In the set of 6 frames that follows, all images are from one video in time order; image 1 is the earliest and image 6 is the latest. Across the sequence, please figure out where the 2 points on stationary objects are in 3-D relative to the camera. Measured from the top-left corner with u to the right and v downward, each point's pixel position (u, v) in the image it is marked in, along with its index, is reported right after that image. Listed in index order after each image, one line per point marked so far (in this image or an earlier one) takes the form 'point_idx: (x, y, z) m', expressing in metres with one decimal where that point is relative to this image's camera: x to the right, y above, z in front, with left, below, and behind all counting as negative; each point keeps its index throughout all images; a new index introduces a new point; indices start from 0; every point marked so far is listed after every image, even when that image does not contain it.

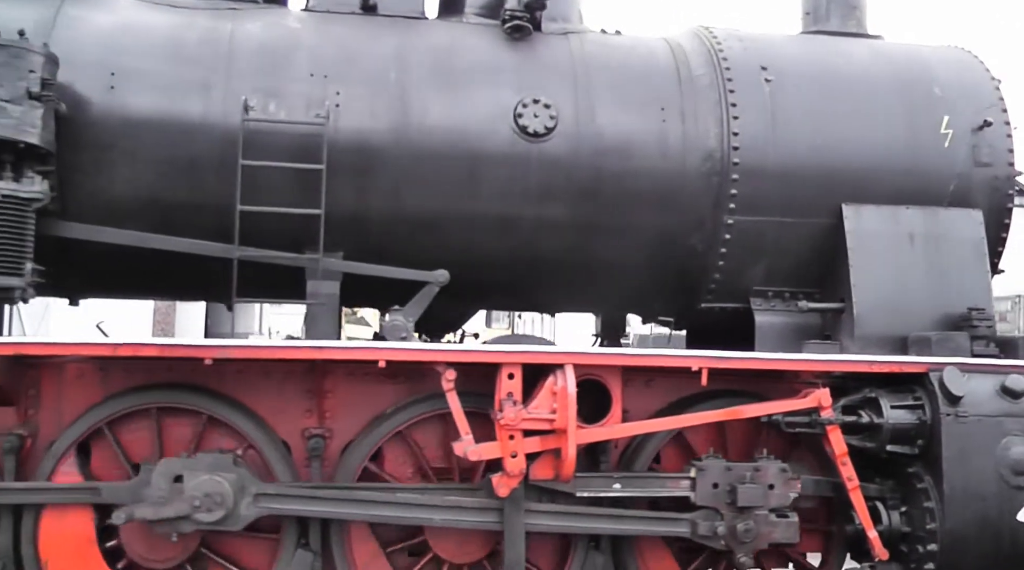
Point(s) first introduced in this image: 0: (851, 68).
0: (+1.9, +1.1, +5.0) m
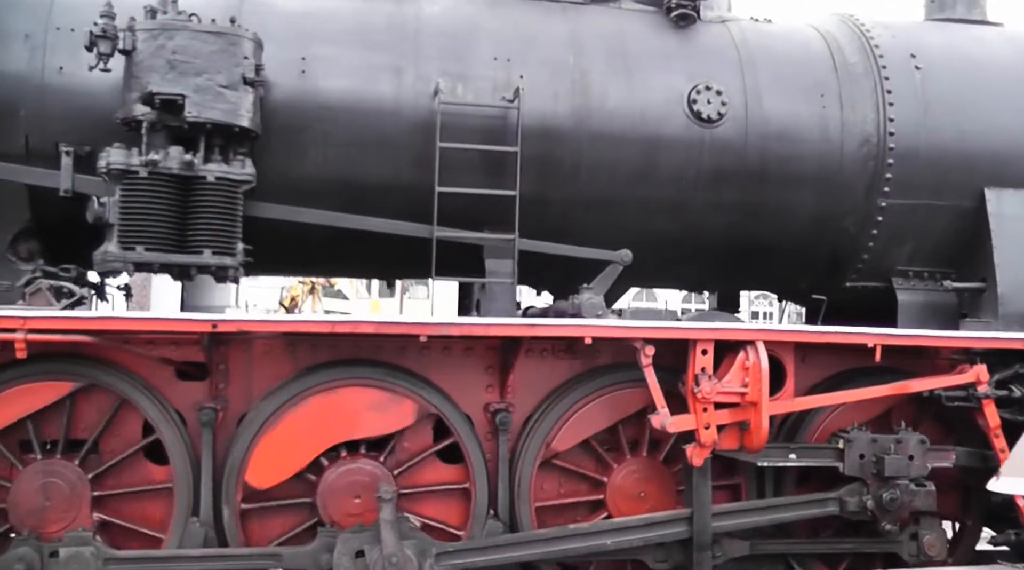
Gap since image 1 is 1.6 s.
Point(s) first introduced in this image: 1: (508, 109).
0: (+2.6, +1.3, +5.1) m
1: (0.0, +0.8, +4.3) m
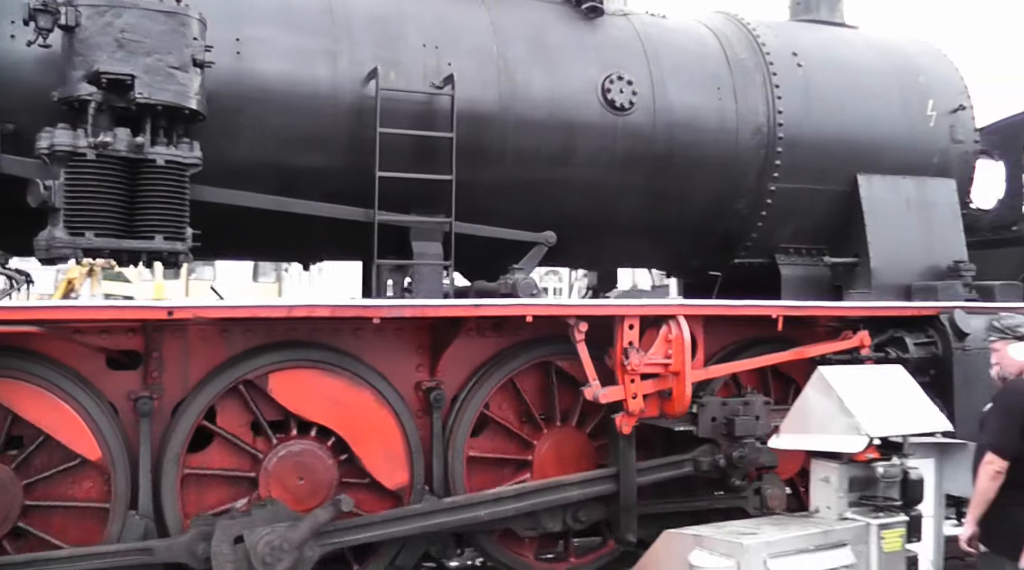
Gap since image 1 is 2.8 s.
0: (+2.1, +1.4, +5.8) m
1: (-0.4, +0.9, +4.5) m
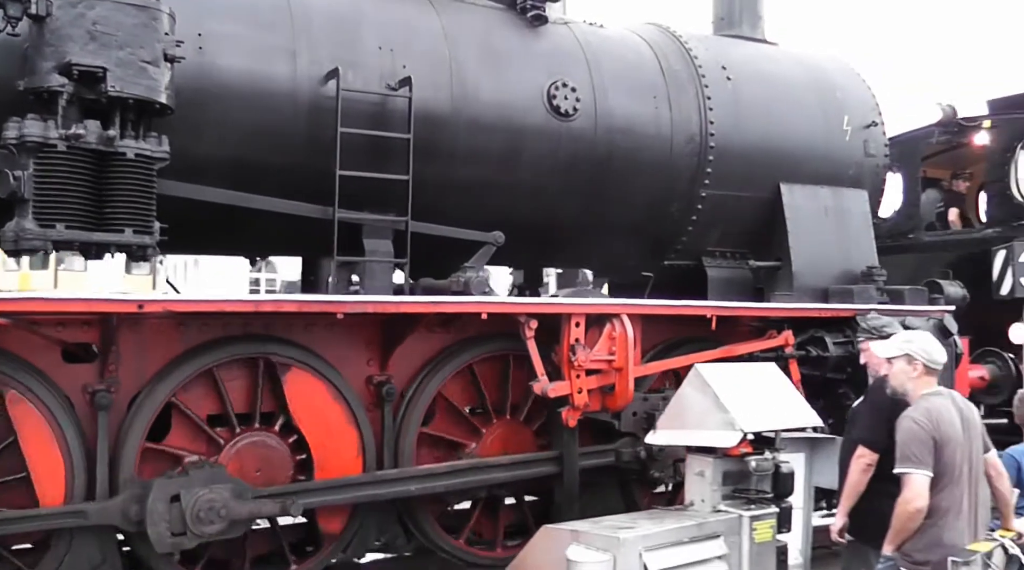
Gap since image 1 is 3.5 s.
0: (+1.7, +1.4, +6.1) m
1: (-0.6, +0.9, +4.6) m
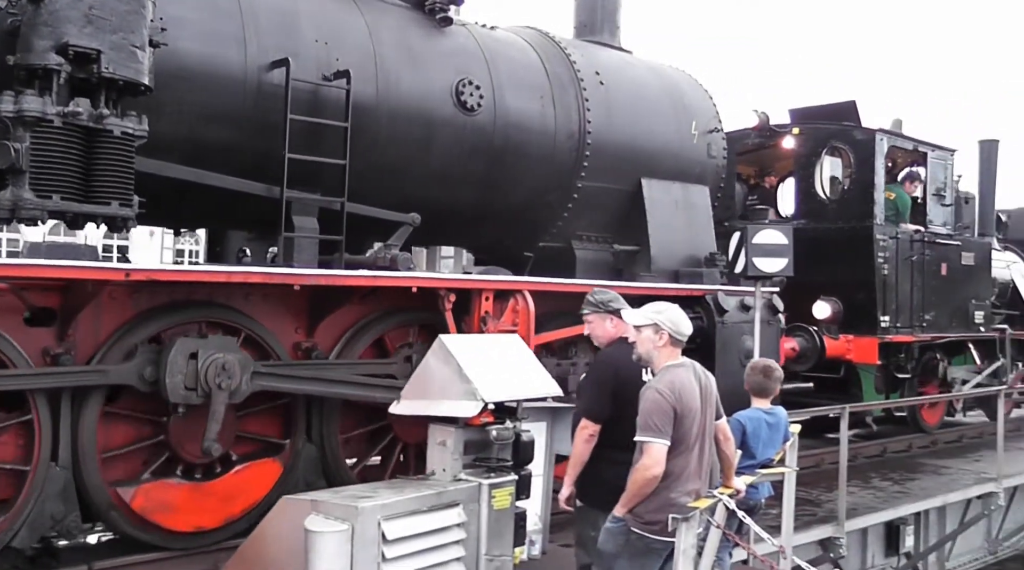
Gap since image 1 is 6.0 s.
0: (+1.0, +1.5, +7.0) m
1: (-1.0, +1.1, +4.9) m
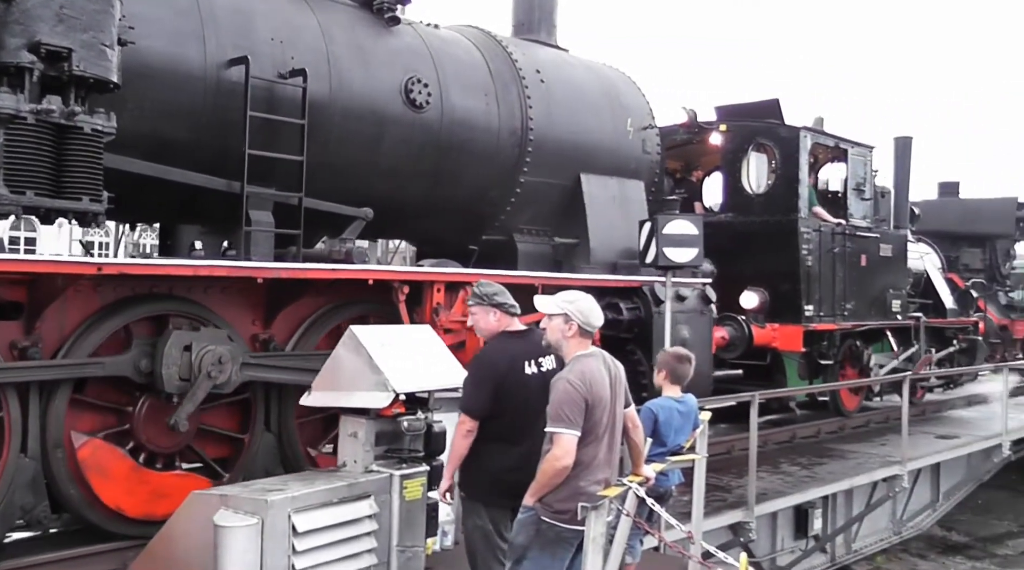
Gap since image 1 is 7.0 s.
0: (+0.5, +1.6, +7.2) m
1: (-1.2, +1.1, +5.1) m
